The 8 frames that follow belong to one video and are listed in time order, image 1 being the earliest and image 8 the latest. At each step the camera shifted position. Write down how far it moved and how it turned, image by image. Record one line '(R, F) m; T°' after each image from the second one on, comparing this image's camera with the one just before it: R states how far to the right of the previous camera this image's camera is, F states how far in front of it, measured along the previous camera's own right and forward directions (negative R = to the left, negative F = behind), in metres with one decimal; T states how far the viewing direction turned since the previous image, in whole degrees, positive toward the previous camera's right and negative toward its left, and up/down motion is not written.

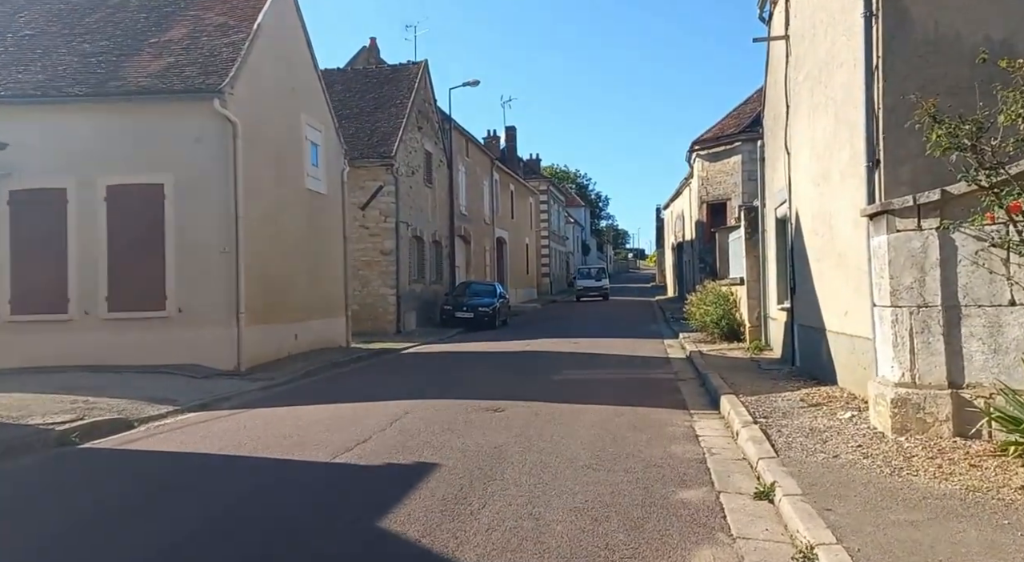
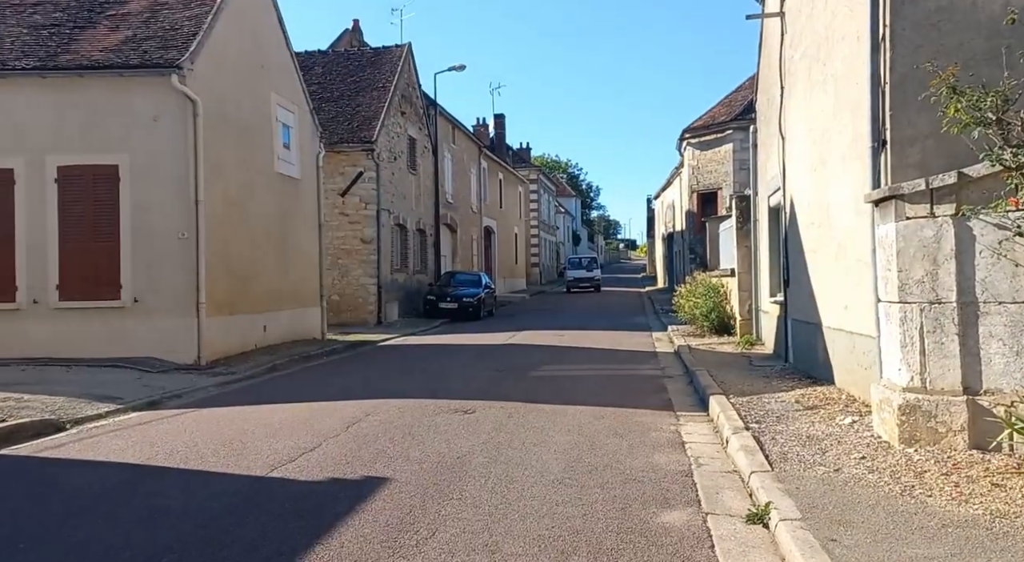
(+0.2, +0.7) m; +1°
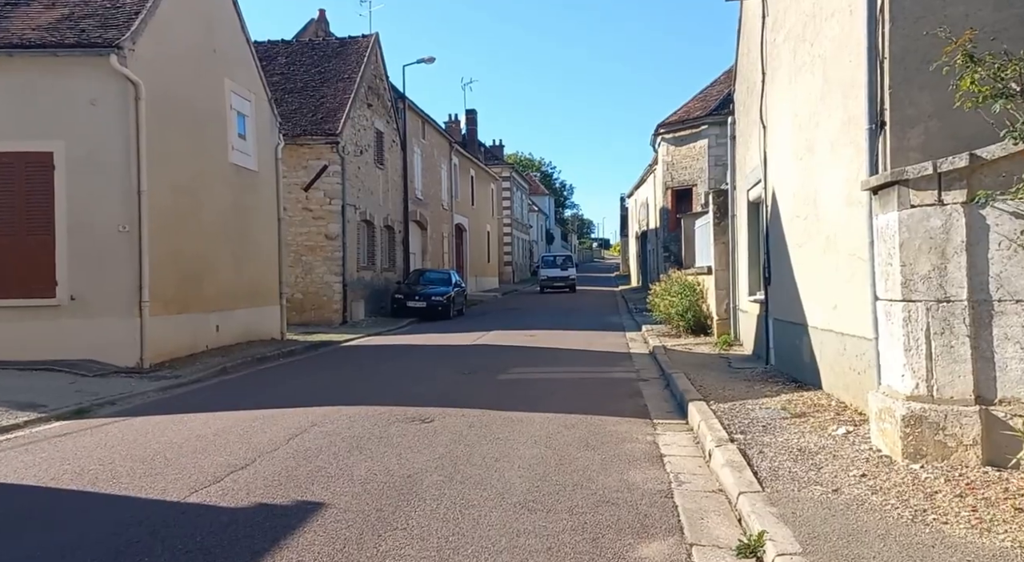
(+0.1, +0.7) m; +2°
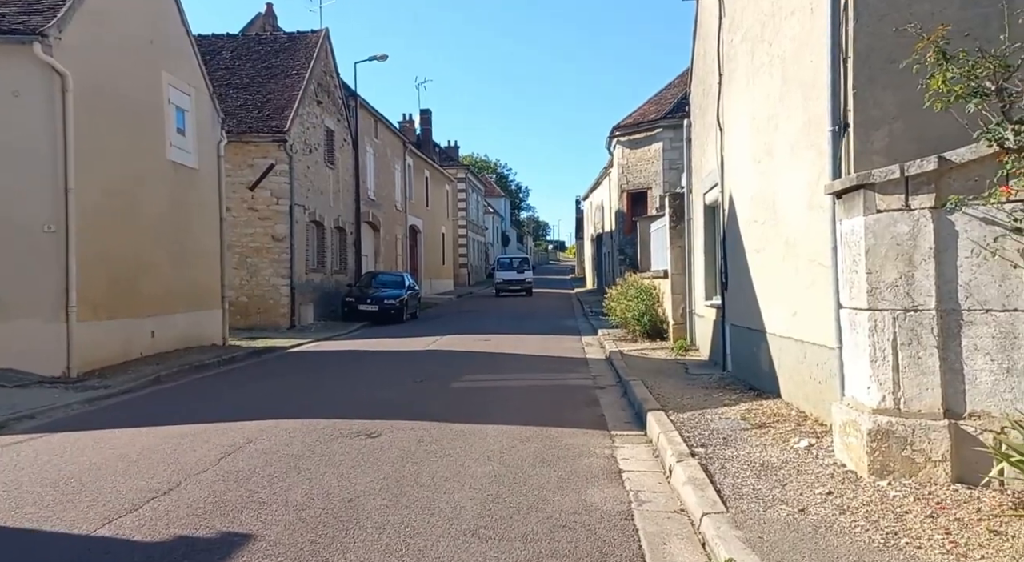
(0.0, +0.4) m; +3°
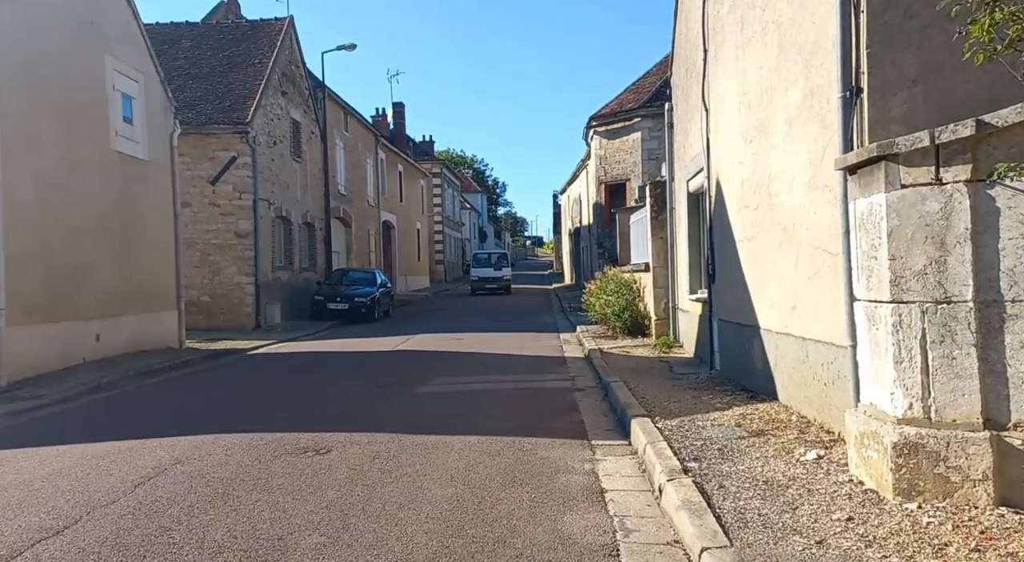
(+0.1, +0.8) m; +1°
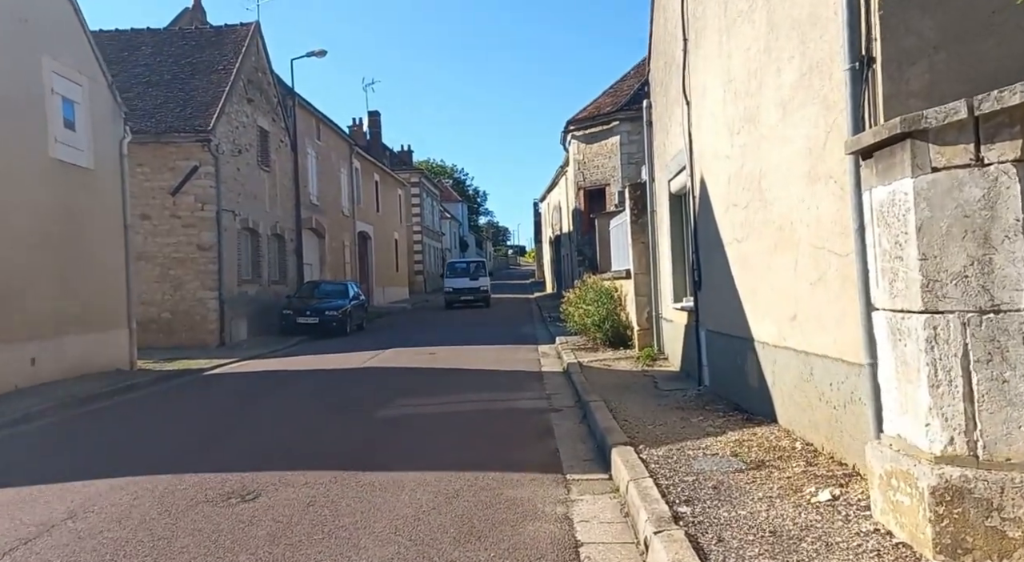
(+0.2, +0.9) m; +1°
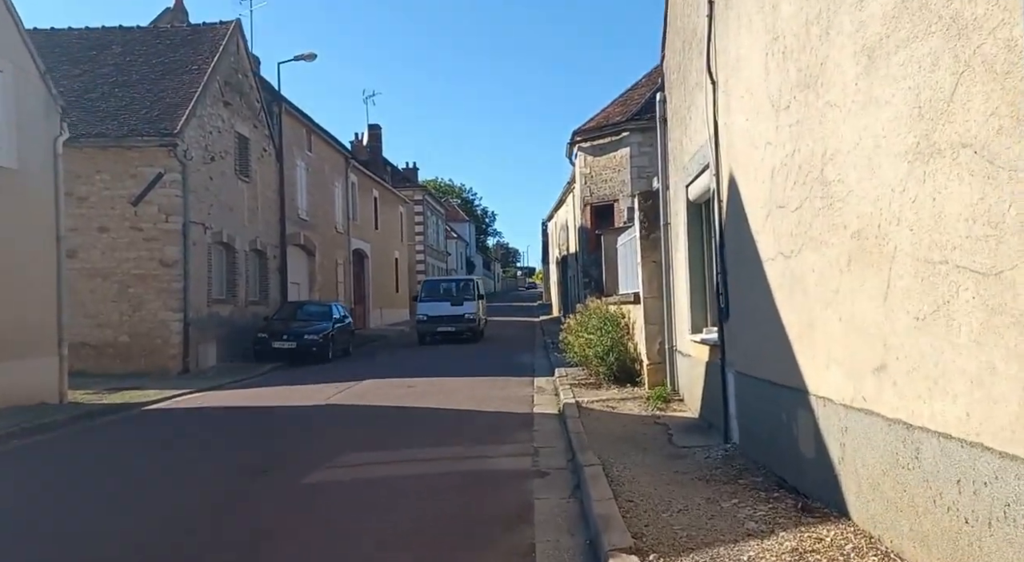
(+0.3, +2.0) m; -1°
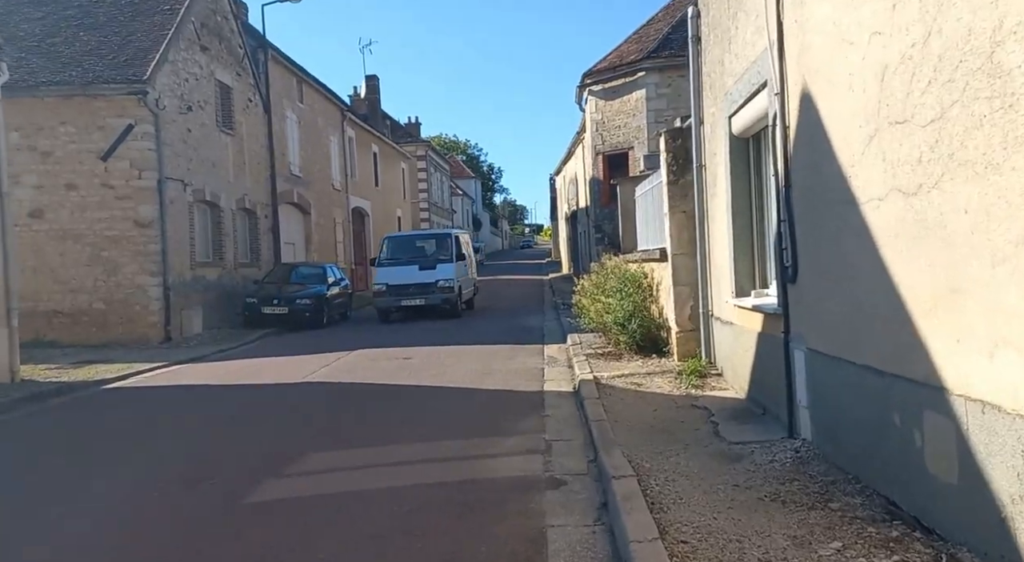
(0.0, +1.6) m; -1°
